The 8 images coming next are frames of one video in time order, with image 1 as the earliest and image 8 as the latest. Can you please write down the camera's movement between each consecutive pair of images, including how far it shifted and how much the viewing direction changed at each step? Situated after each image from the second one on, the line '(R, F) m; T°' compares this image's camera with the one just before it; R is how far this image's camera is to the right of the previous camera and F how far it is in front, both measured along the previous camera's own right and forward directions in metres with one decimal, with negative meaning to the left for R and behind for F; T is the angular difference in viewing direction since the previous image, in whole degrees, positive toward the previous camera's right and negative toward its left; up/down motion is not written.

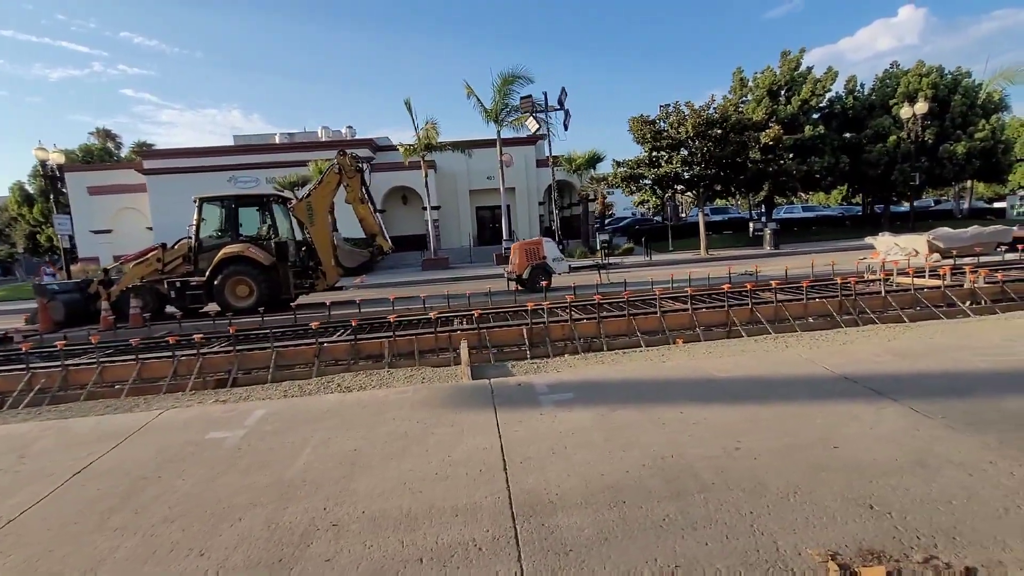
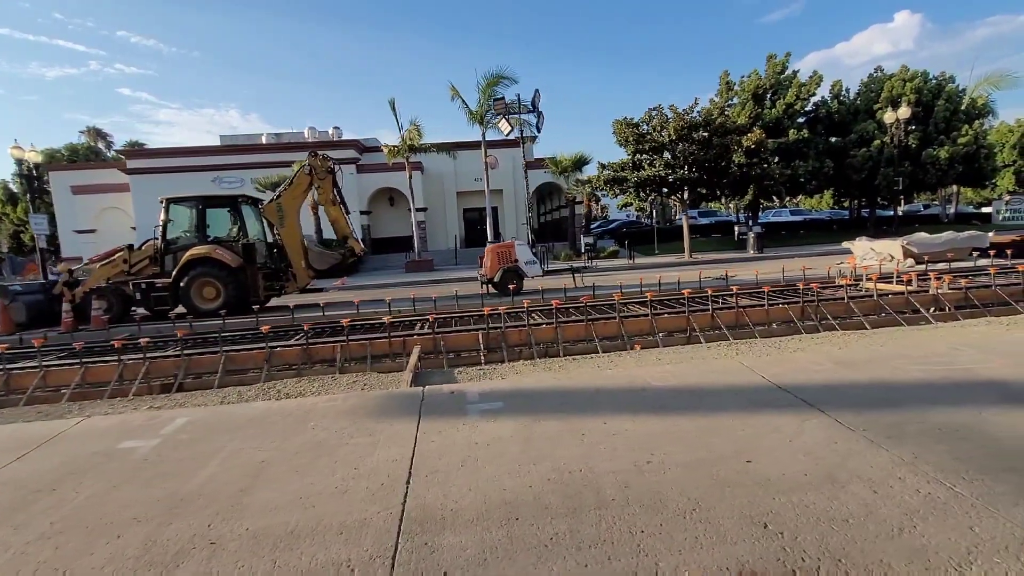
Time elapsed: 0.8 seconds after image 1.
(+0.6, +0.1) m; 0°
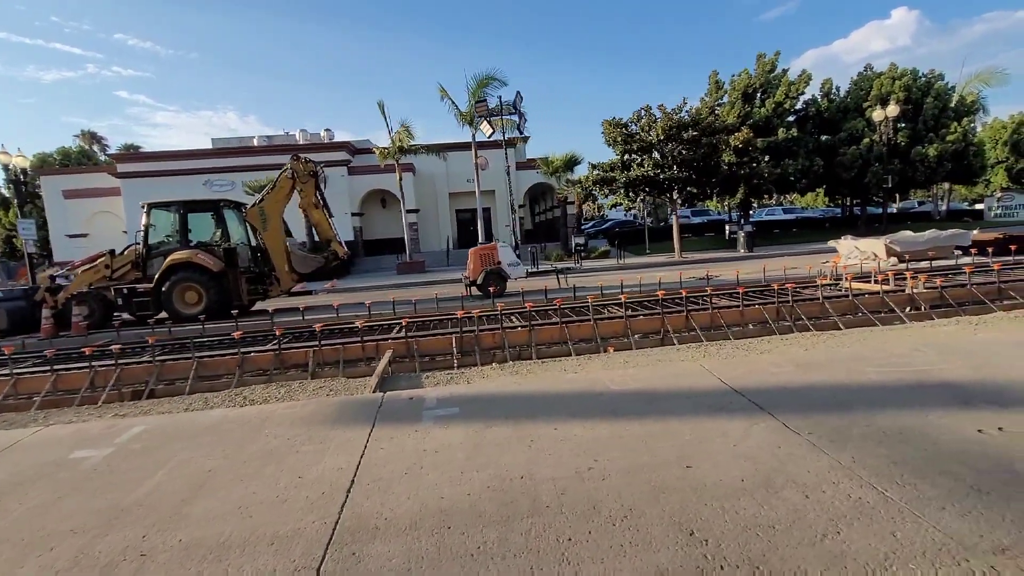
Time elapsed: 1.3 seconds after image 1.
(+0.4, 0.0) m; 0°
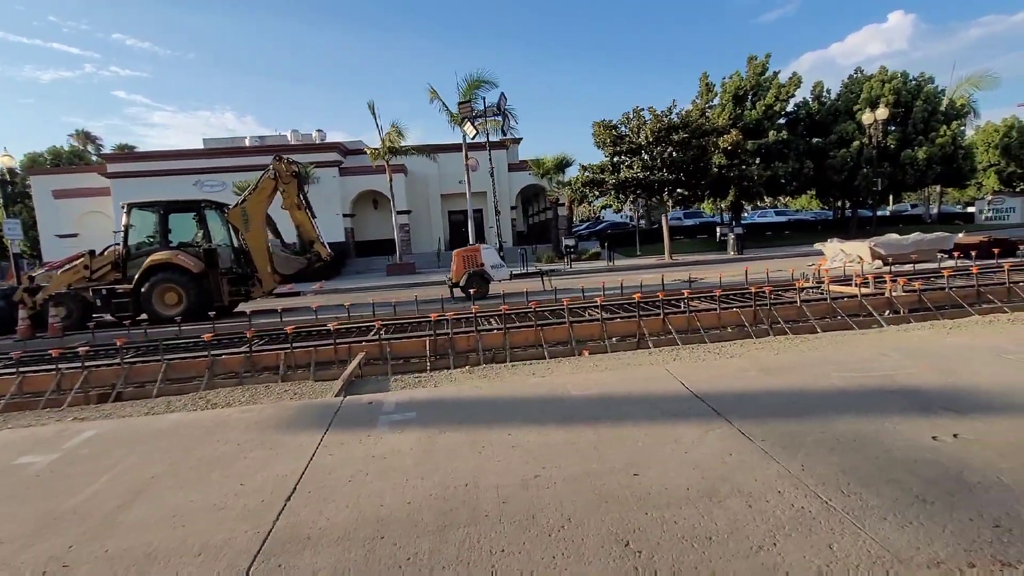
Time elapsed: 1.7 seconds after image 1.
(+0.4, +0.1) m; 0°
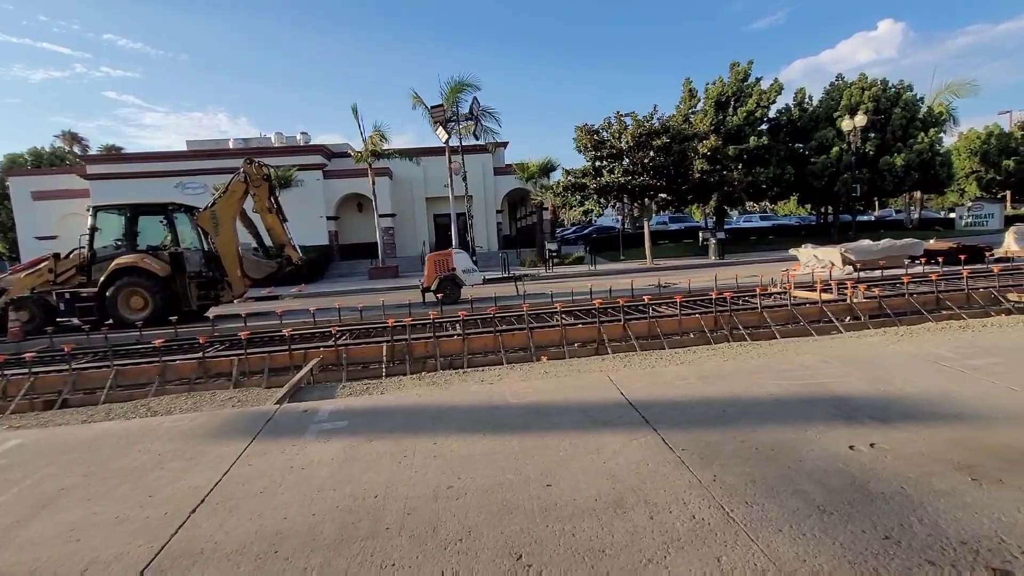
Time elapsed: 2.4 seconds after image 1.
(+0.5, 0.0) m; +1°
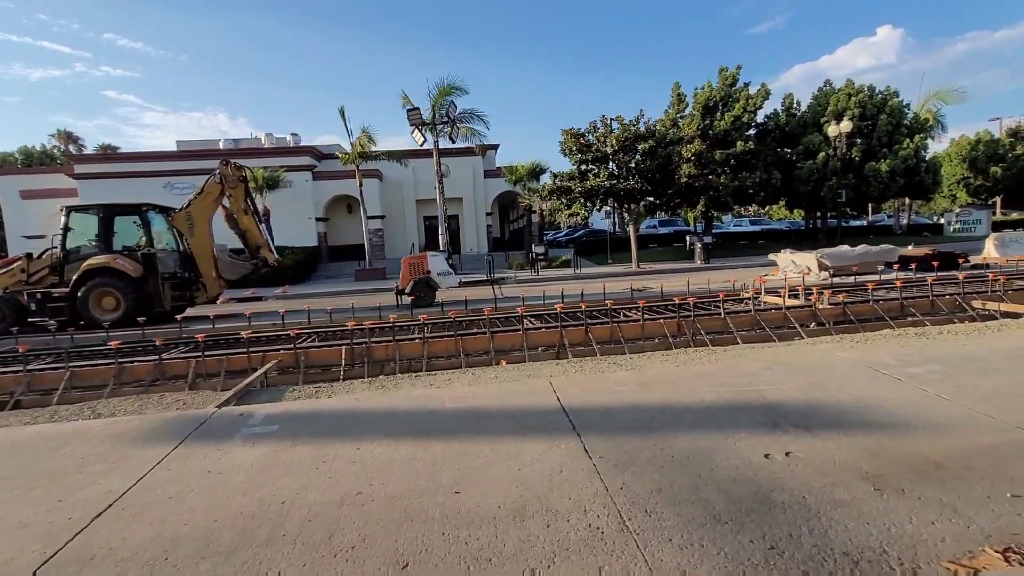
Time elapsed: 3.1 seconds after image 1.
(+0.6, 0.0) m; 0°
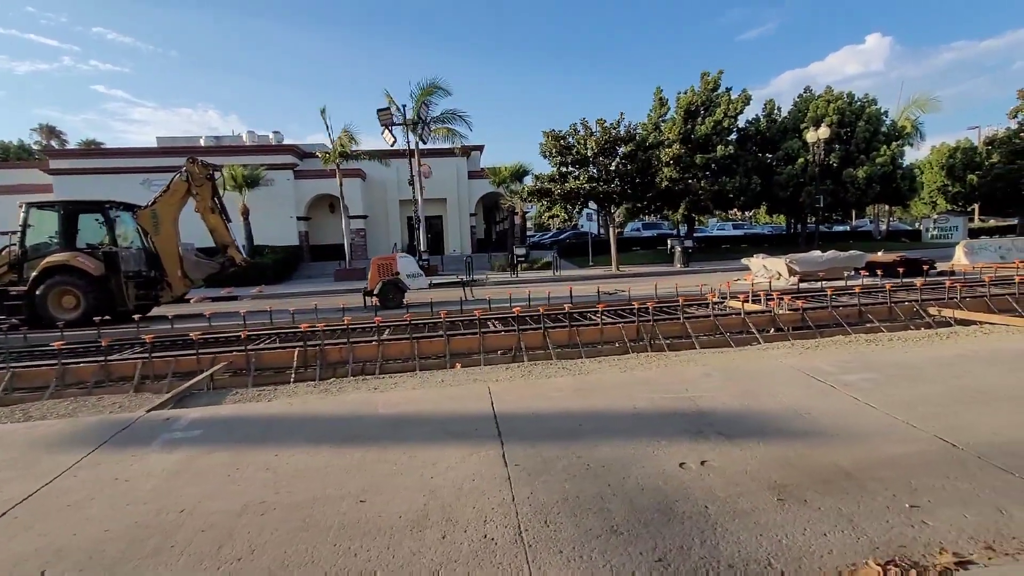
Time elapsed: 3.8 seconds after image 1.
(+0.5, 0.0) m; +1°
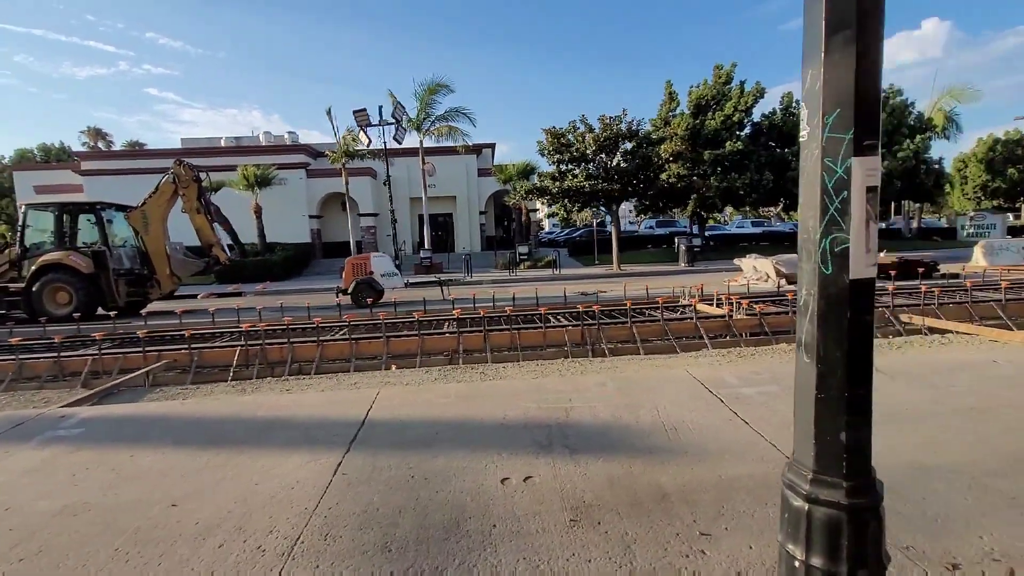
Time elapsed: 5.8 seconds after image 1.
(+1.5, +0.1) m; -4°
